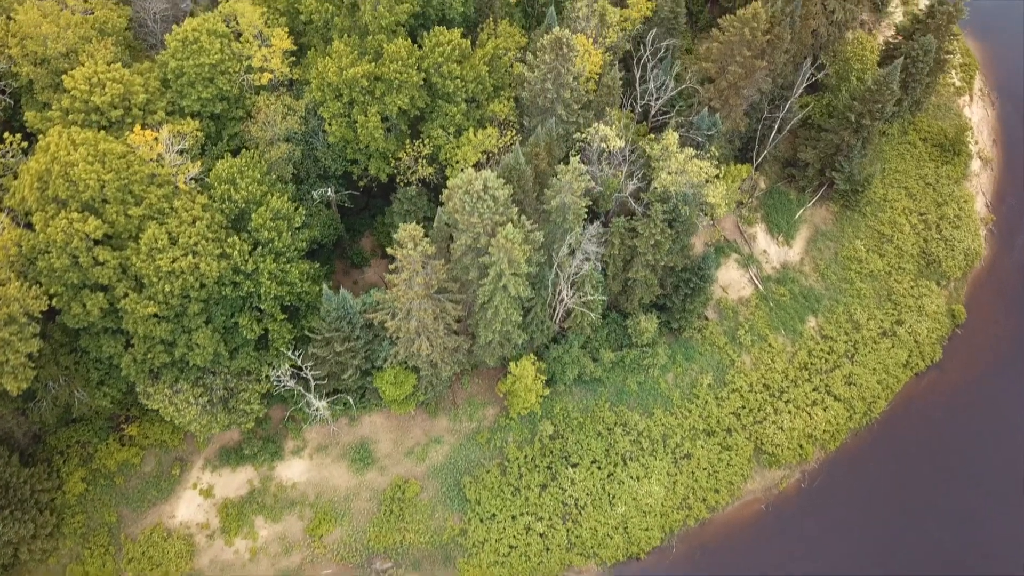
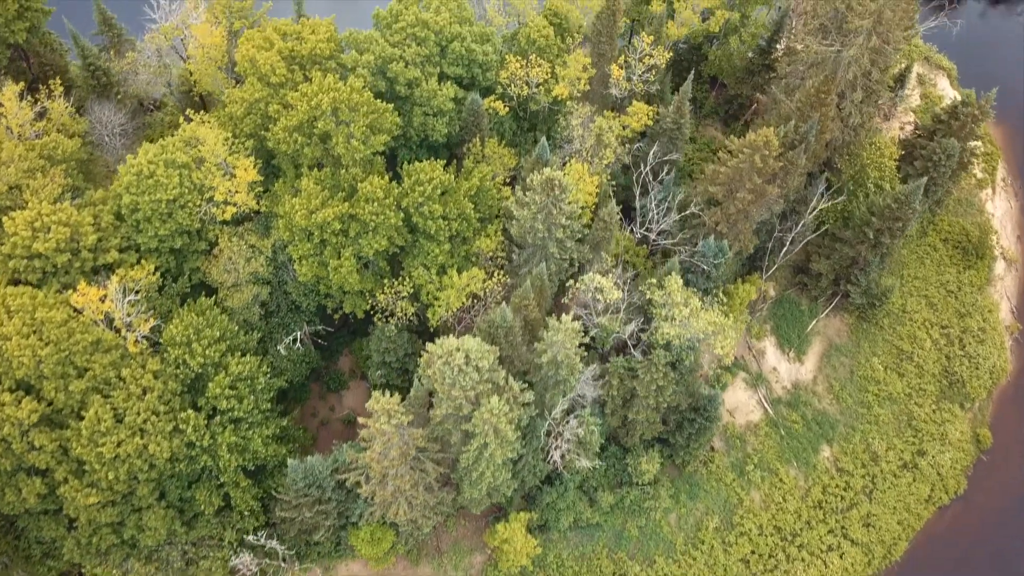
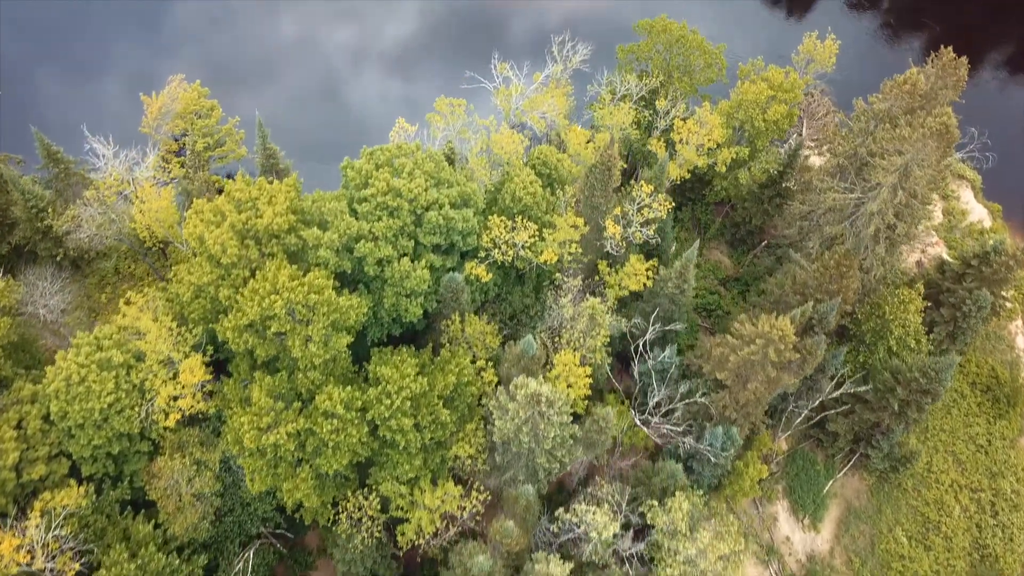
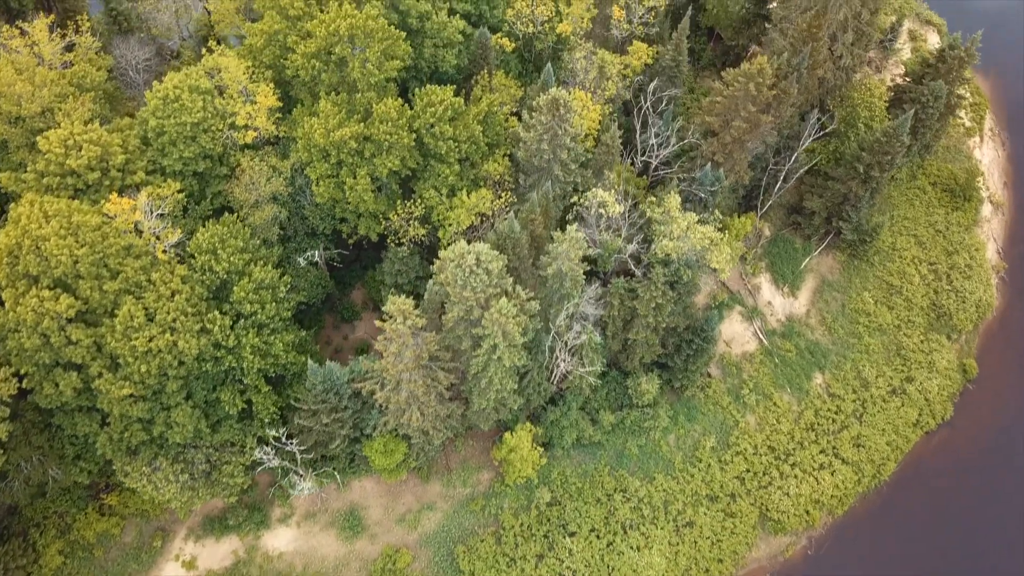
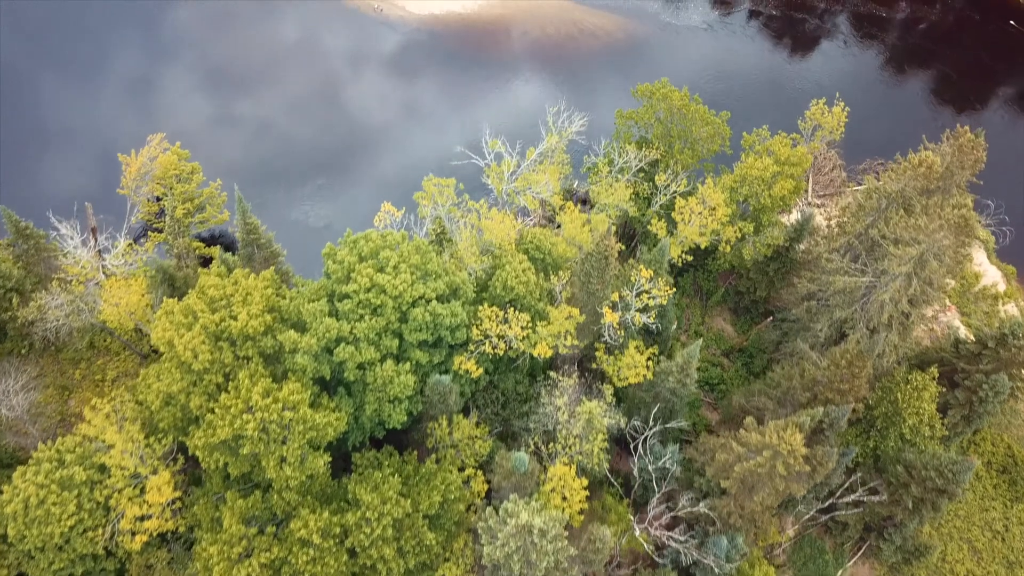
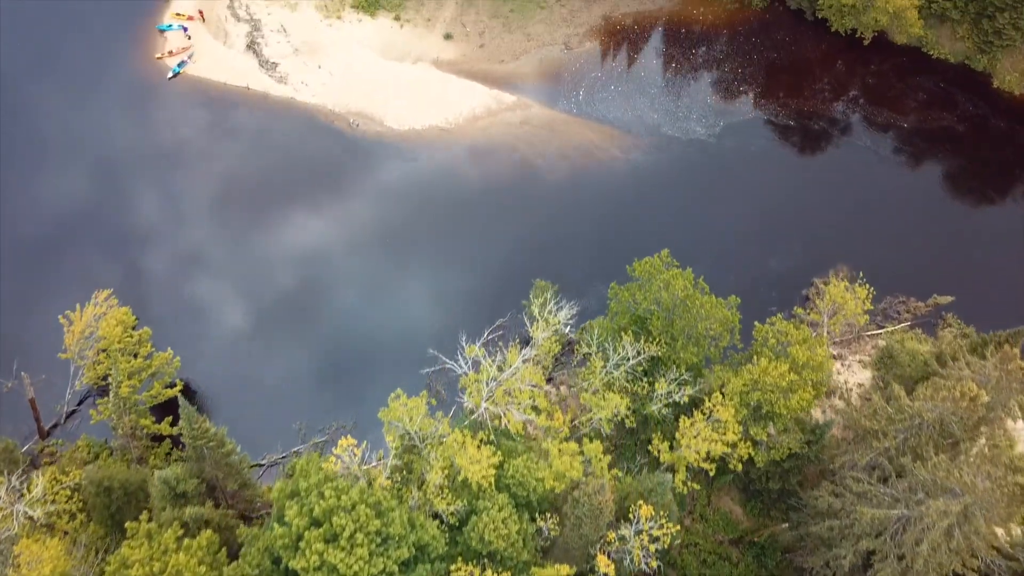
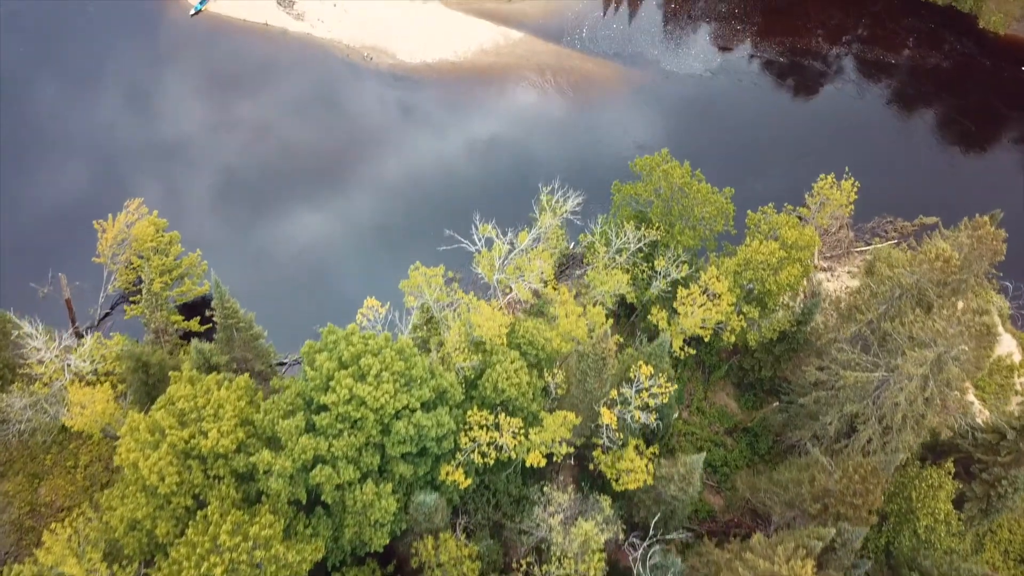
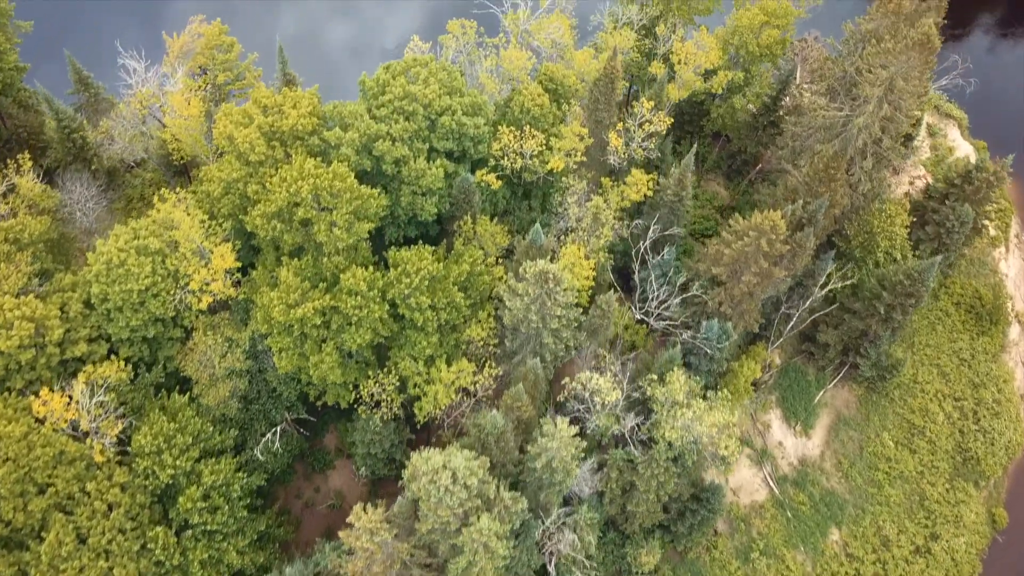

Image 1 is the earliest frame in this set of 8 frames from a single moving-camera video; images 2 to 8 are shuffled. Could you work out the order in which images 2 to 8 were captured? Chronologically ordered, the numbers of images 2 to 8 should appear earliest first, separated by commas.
4, 2, 8, 3, 5, 7, 6
